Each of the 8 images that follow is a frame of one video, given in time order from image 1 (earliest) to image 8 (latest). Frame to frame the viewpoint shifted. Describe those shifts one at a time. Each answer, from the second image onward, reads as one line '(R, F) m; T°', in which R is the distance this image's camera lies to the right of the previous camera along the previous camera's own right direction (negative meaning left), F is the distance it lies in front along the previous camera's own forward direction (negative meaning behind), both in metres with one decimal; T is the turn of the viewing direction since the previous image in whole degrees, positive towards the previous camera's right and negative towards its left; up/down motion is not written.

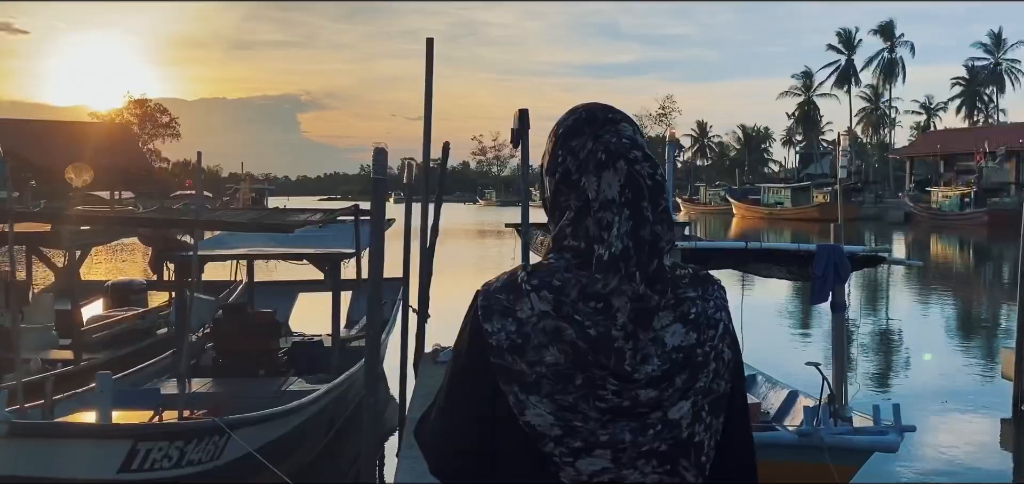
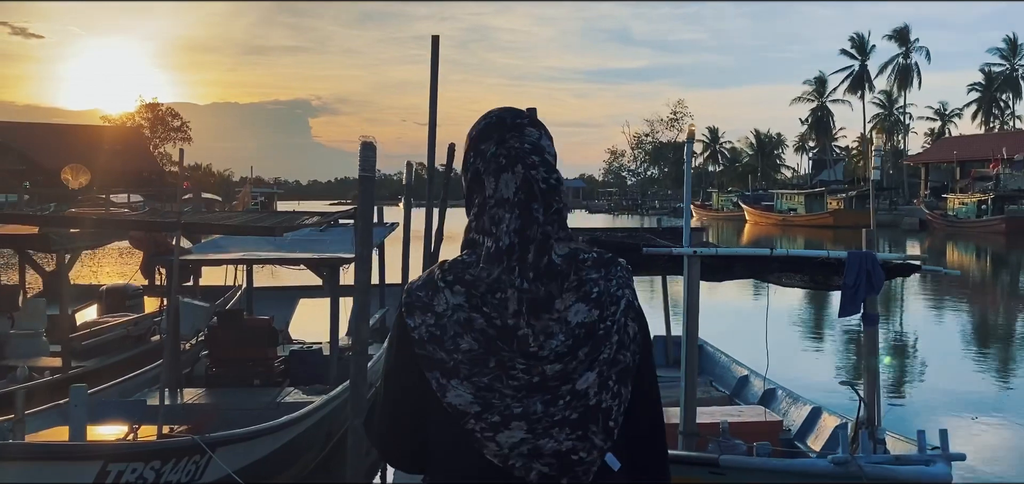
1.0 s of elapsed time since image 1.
(0.0, +0.3) m; -1°
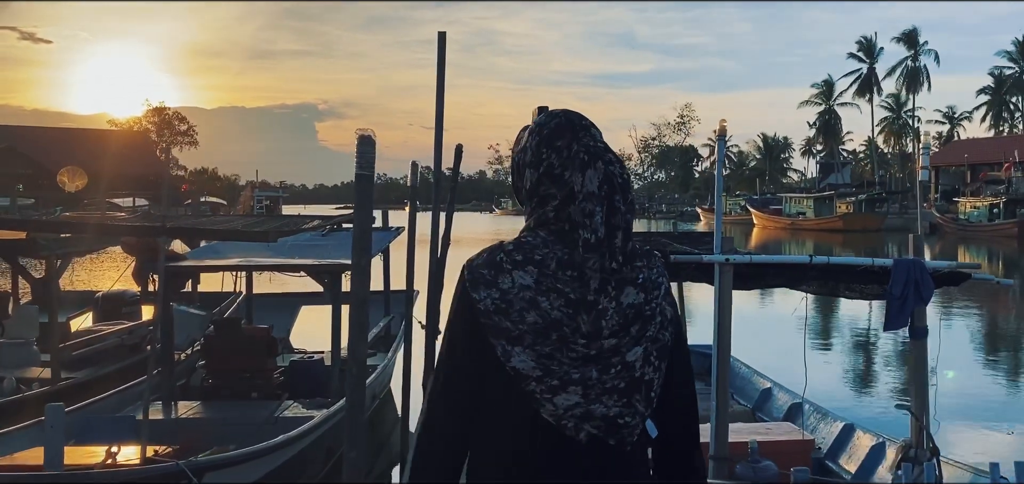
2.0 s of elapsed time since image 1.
(0.0, +0.3) m; 0°
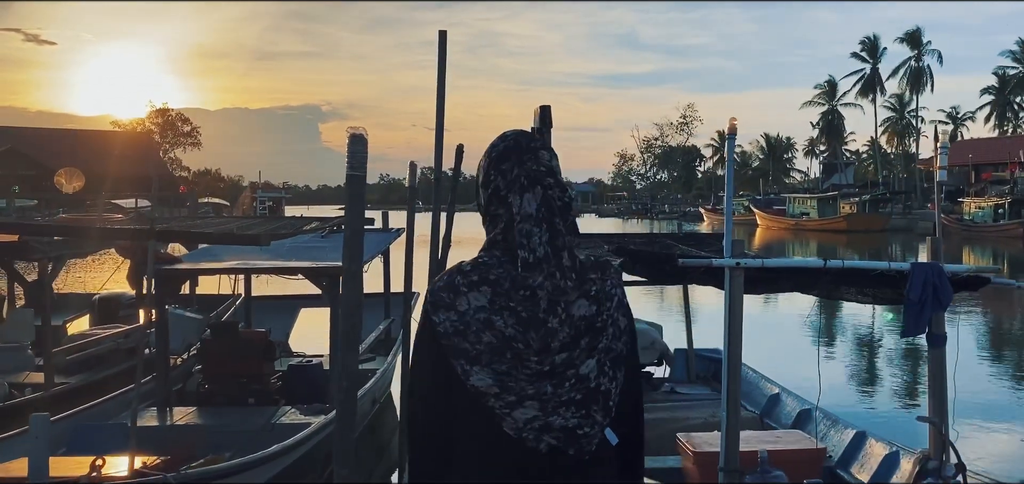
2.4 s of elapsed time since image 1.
(0.0, +0.1) m; 0°
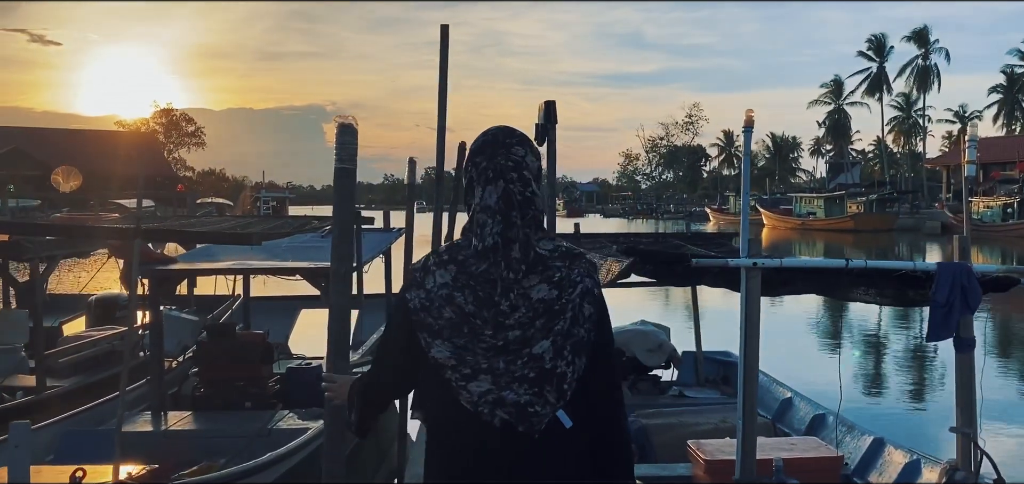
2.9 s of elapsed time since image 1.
(0.0, +0.2) m; 0°
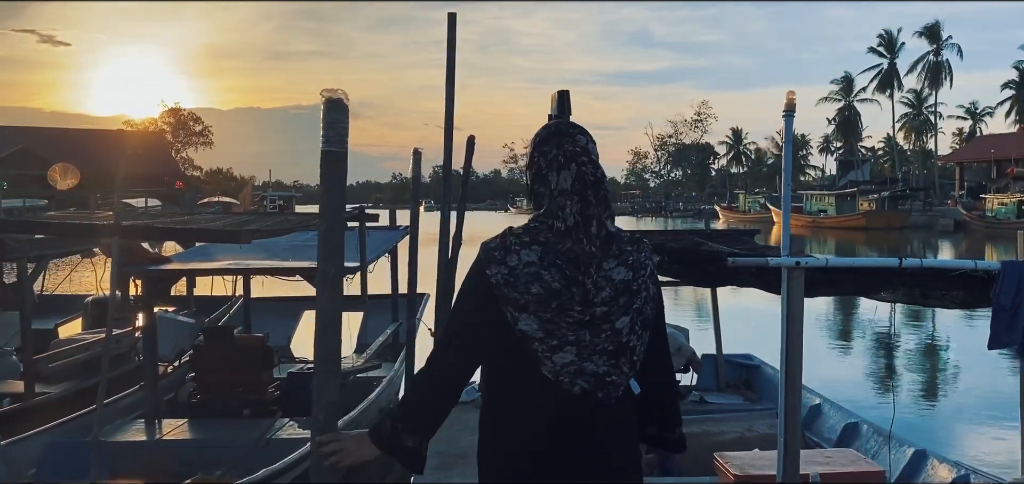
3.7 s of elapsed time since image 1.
(0.0, +0.3) m; -1°
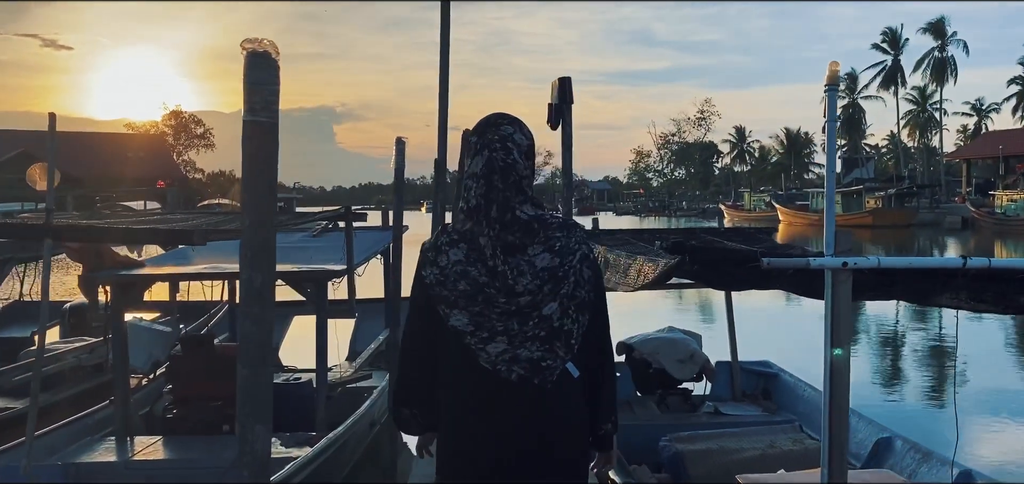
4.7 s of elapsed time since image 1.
(0.0, +0.4) m; 0°
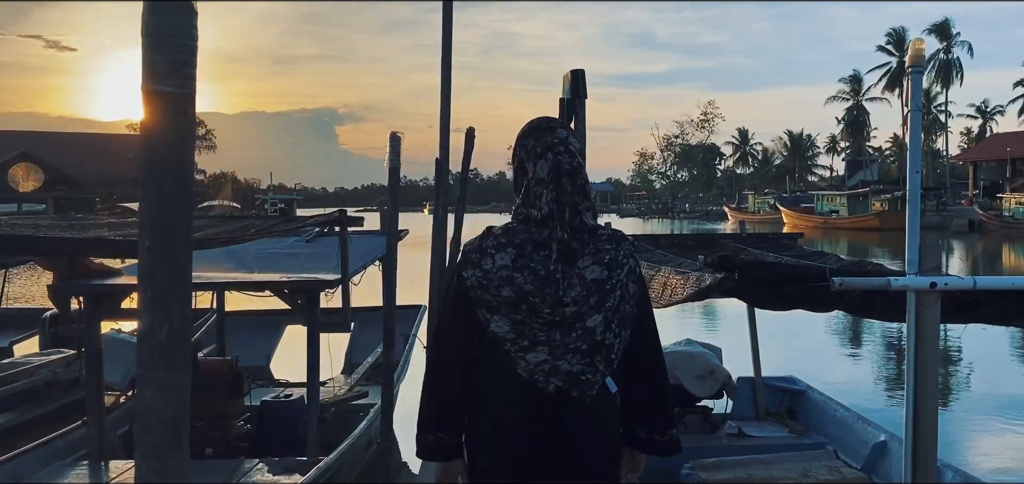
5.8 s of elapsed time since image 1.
(0.0, +0.4) m; 0°
